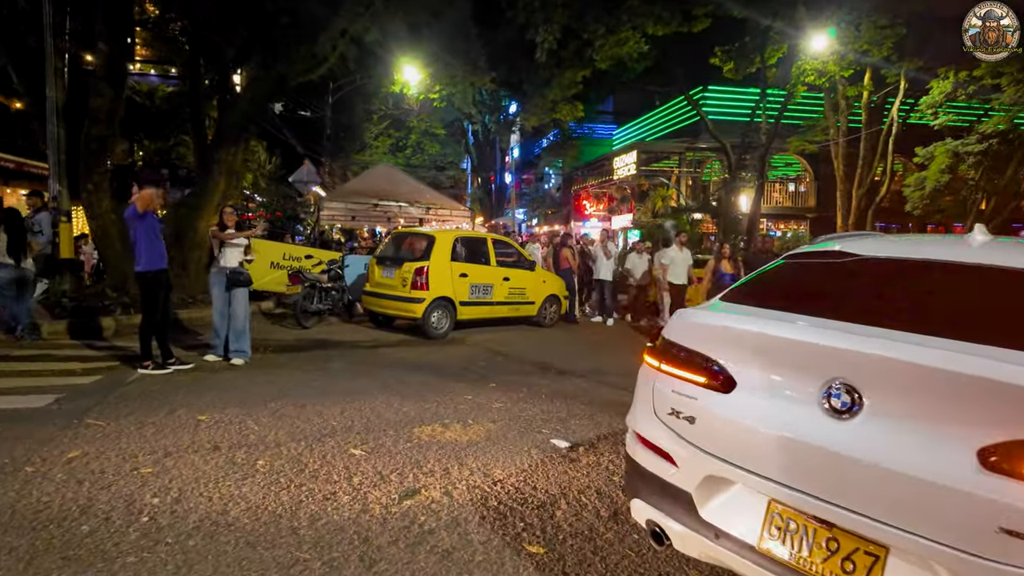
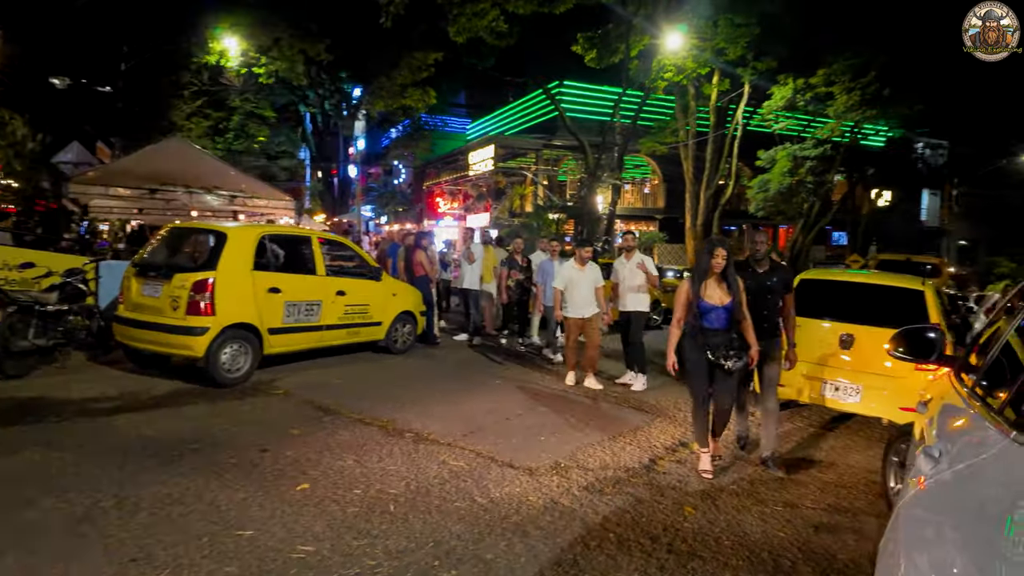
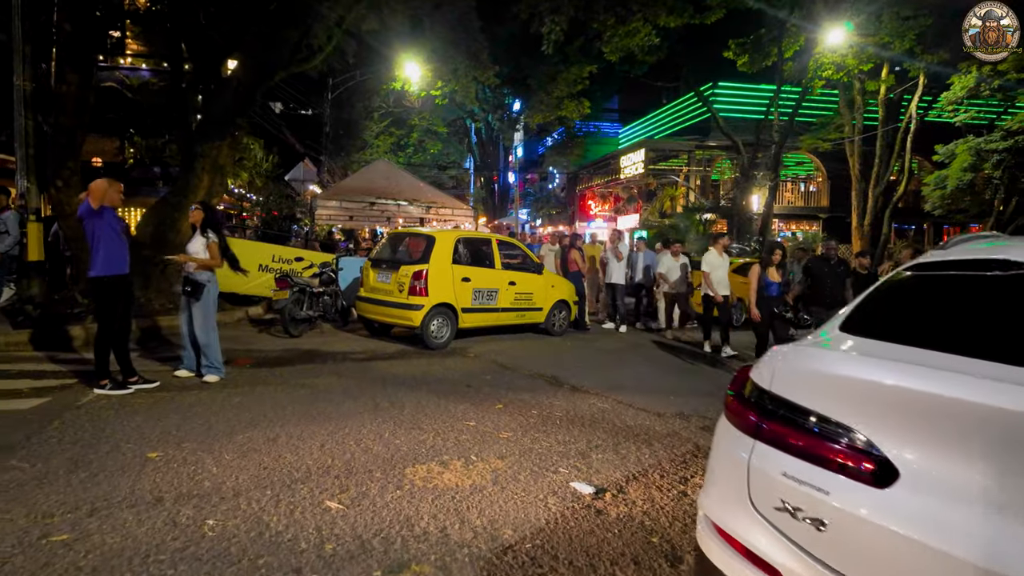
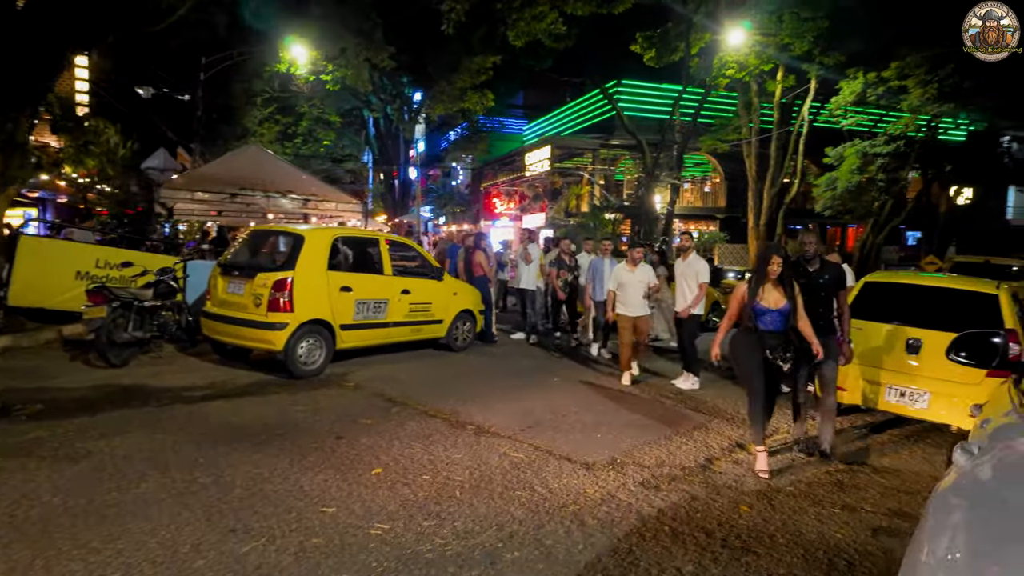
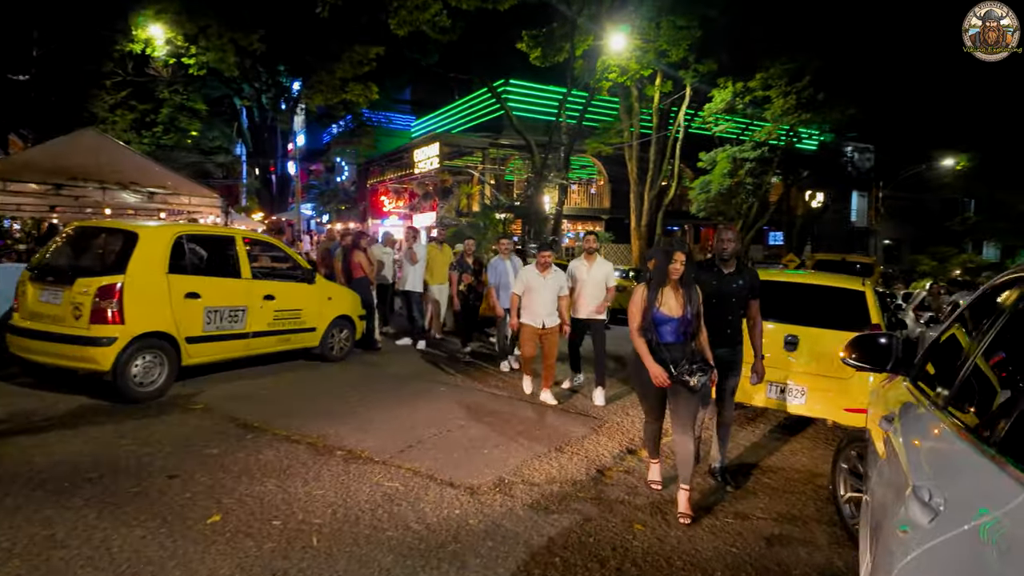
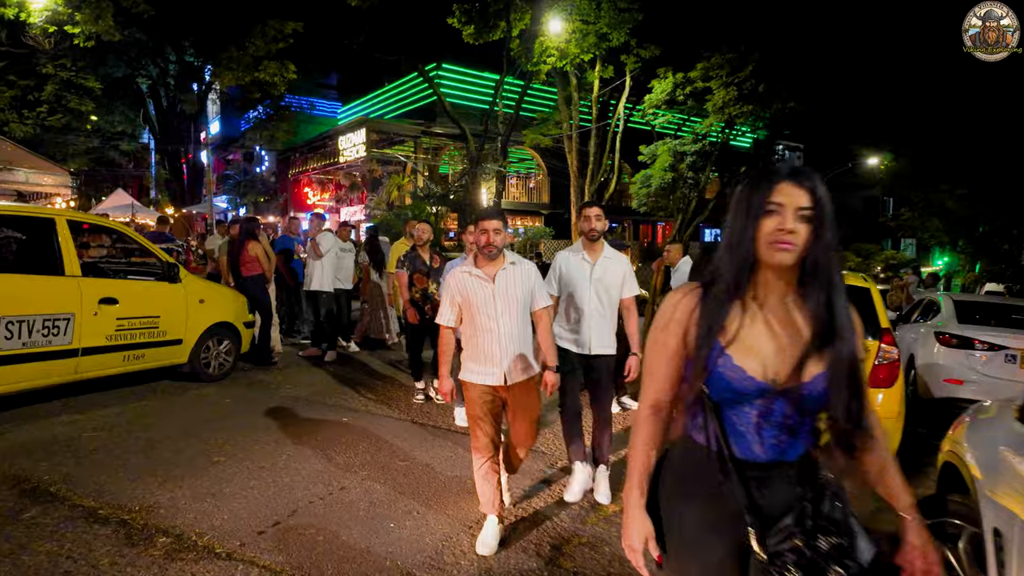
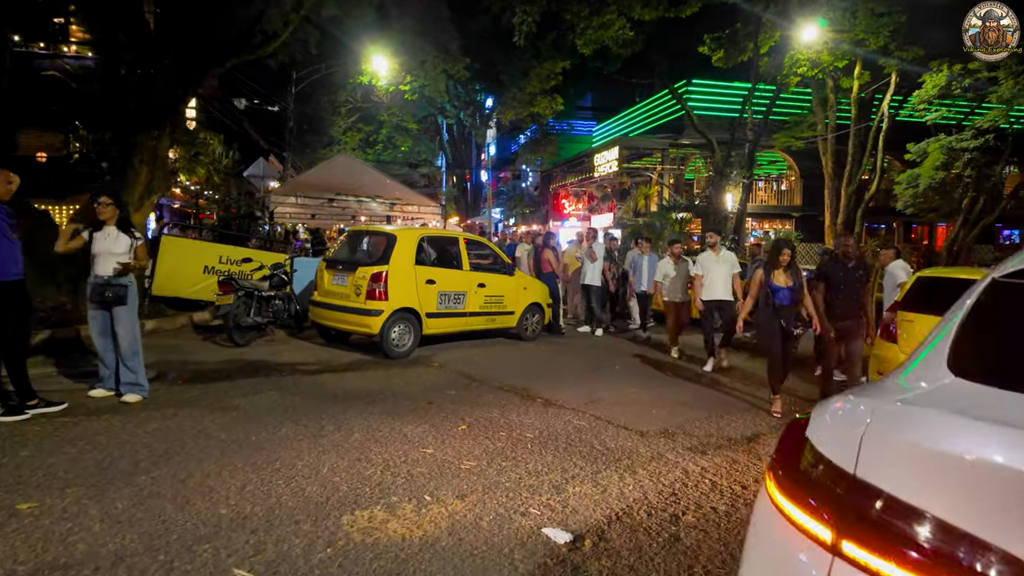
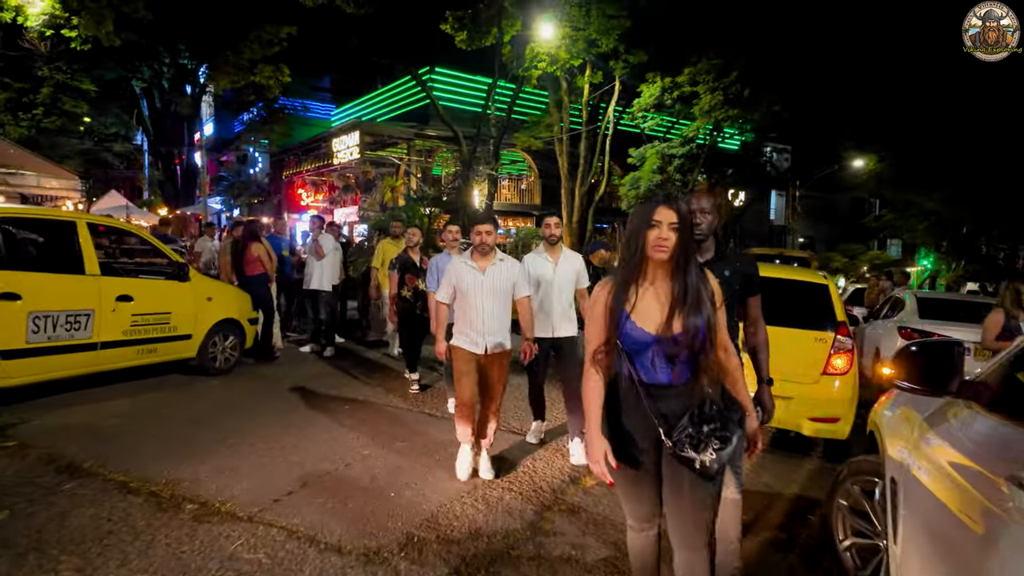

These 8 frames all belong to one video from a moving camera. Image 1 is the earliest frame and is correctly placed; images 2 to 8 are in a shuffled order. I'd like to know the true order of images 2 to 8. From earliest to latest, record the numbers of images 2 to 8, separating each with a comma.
3, 7, 4, 2, 5, 8, 6
